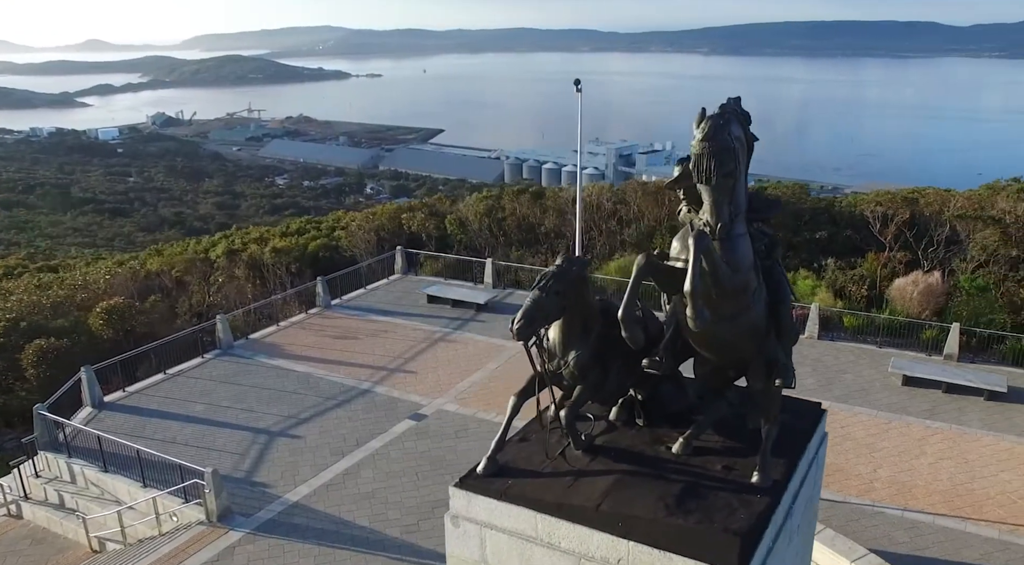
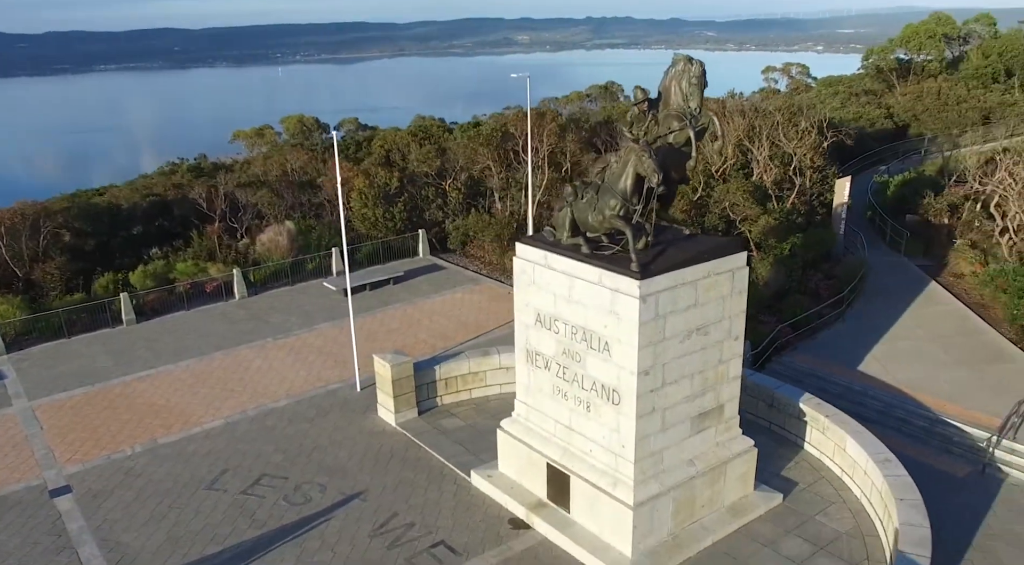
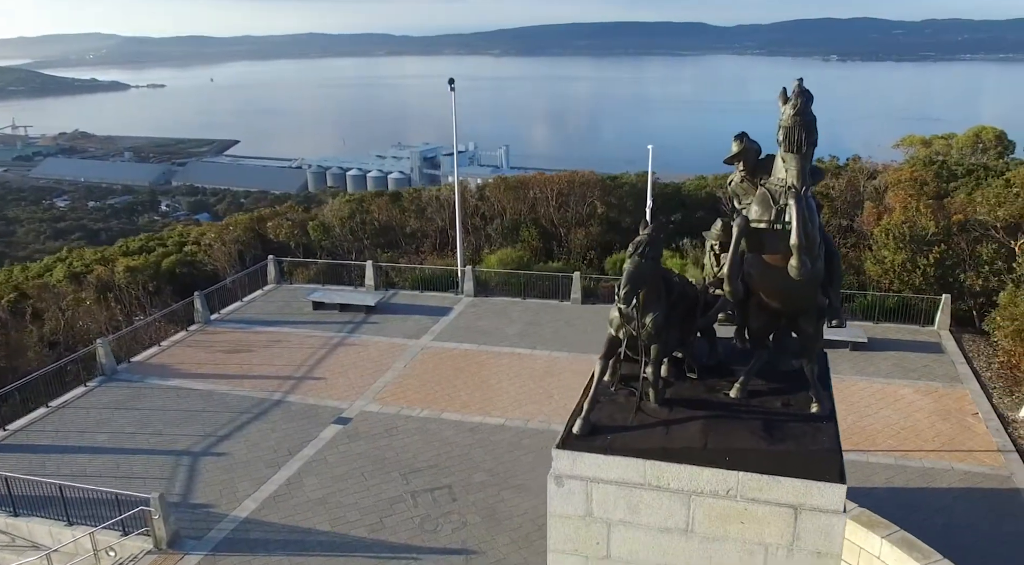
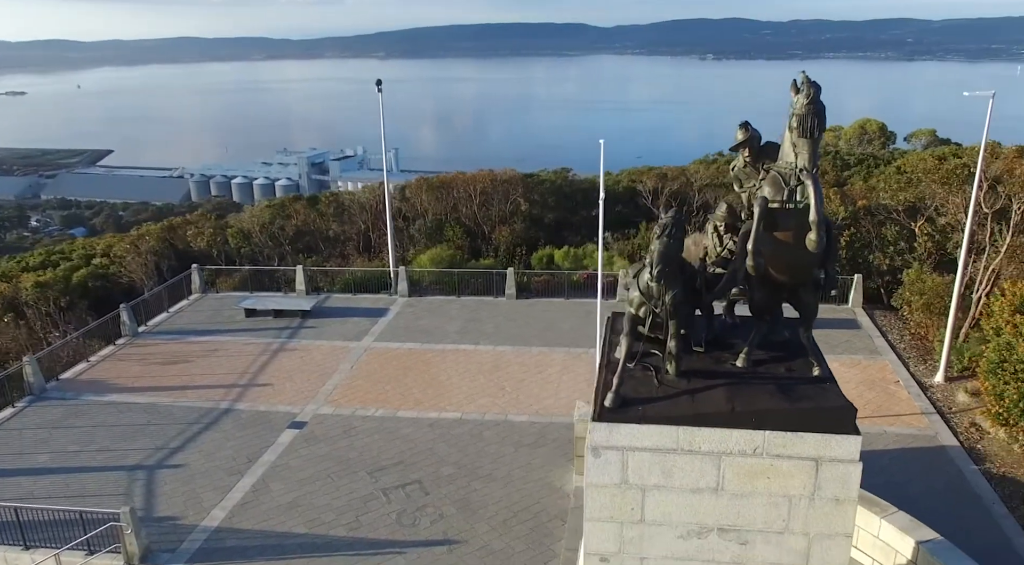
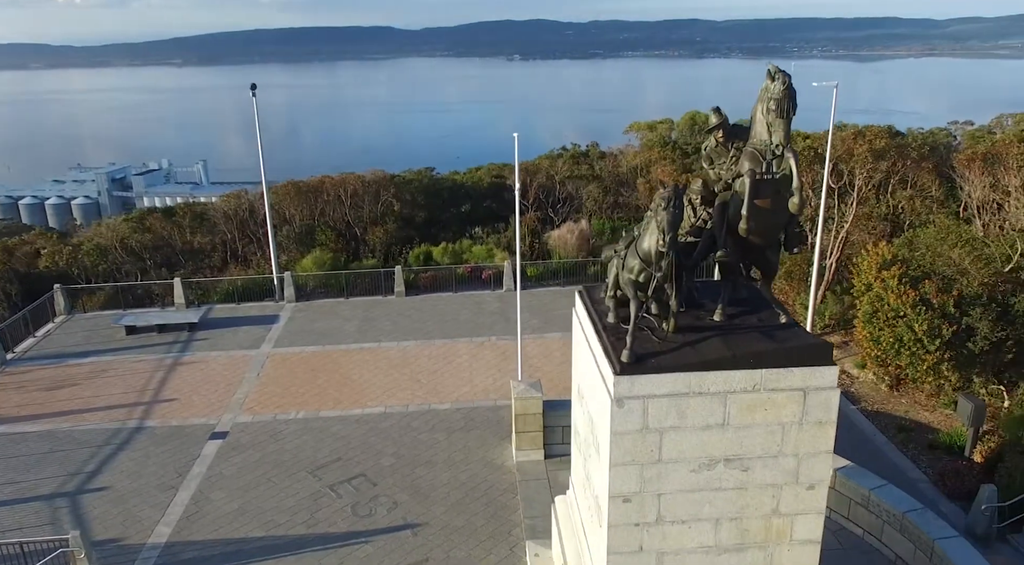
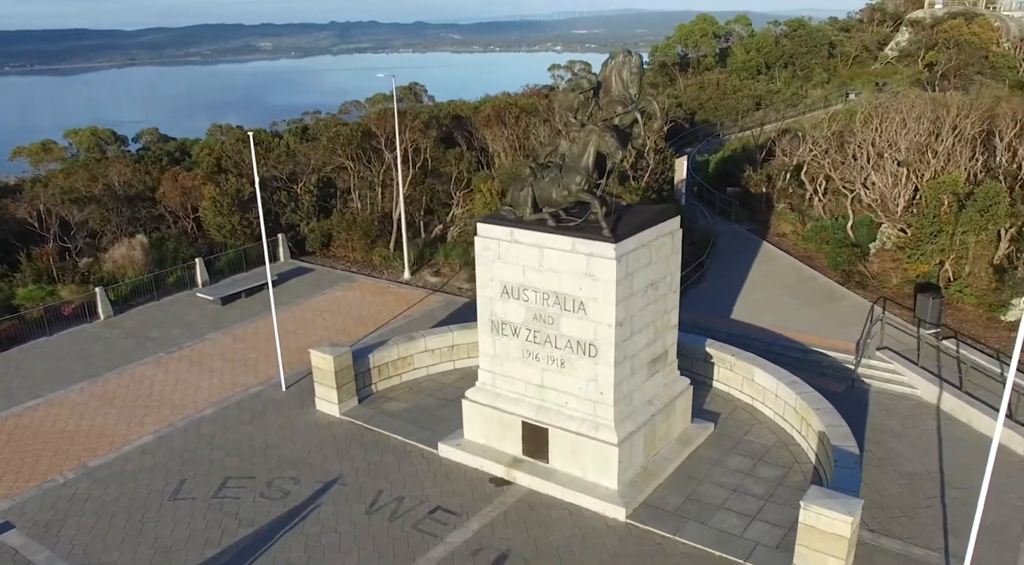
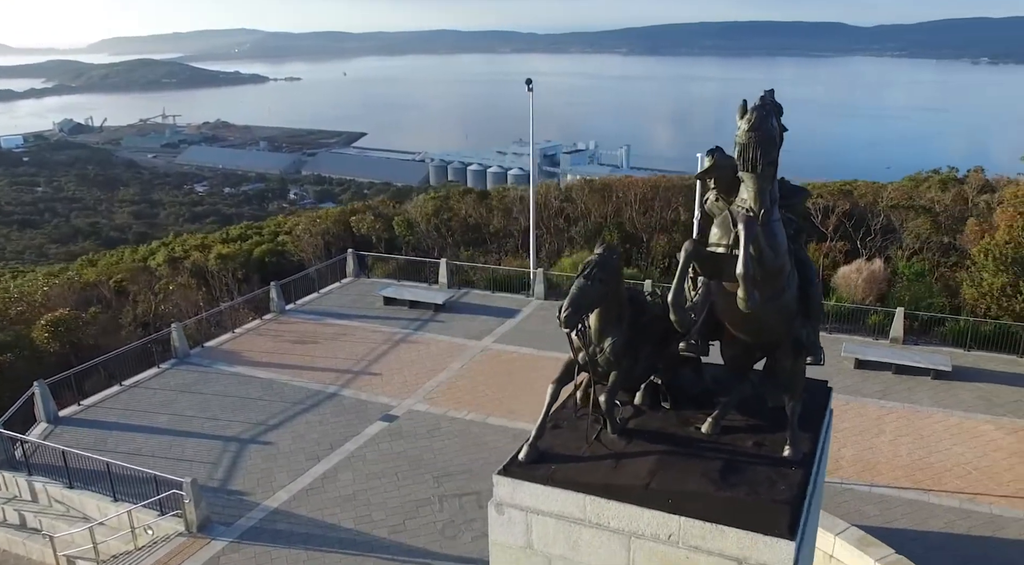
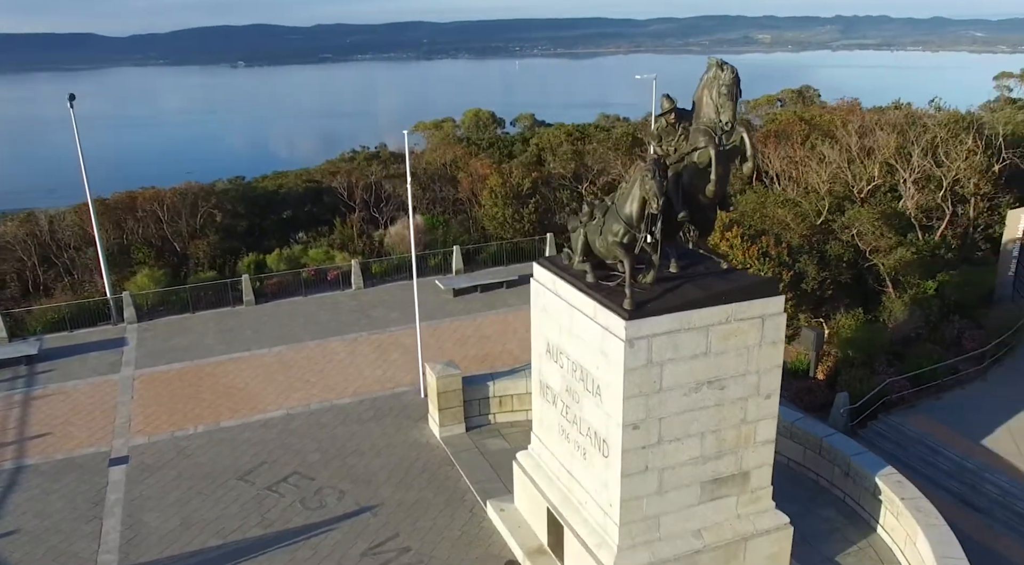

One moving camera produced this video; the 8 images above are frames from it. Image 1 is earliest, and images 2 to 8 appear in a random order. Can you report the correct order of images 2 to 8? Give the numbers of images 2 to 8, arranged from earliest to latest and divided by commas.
7, 3, 4, 5, 8, 2, 6
